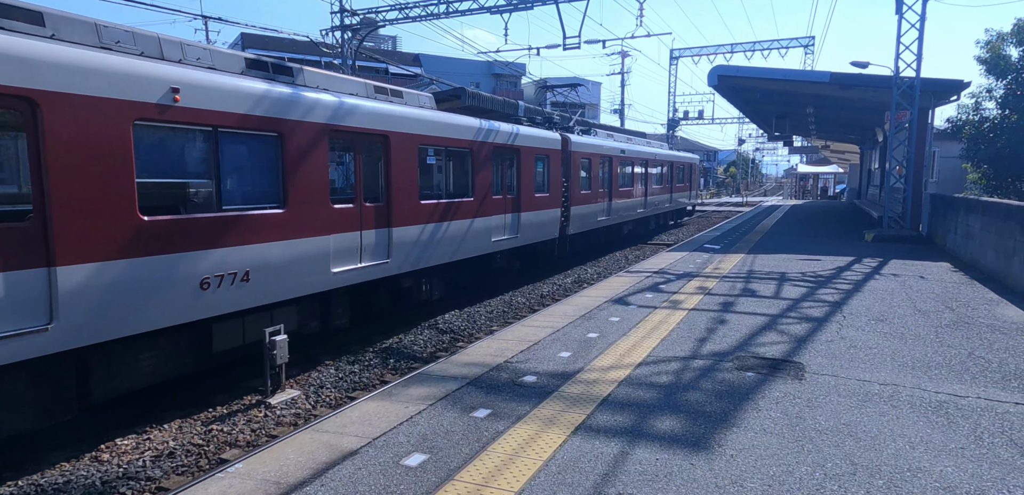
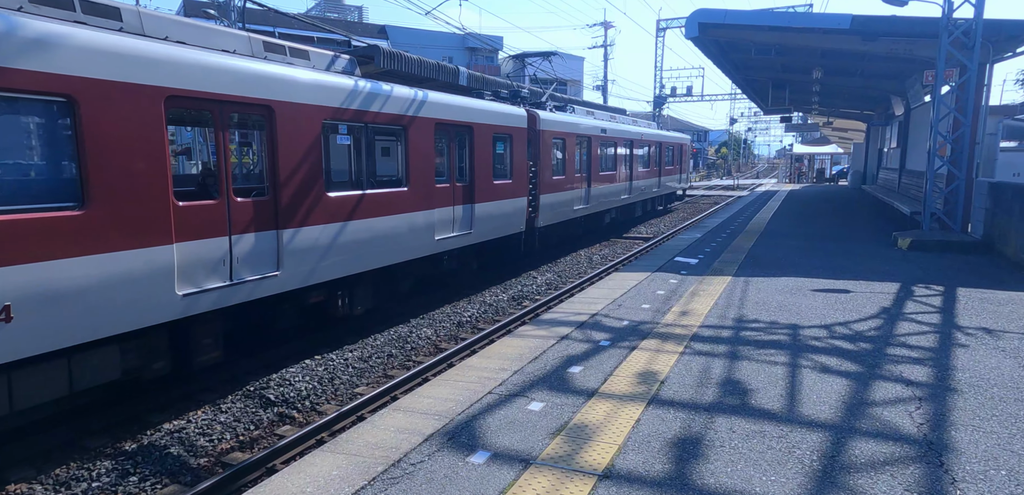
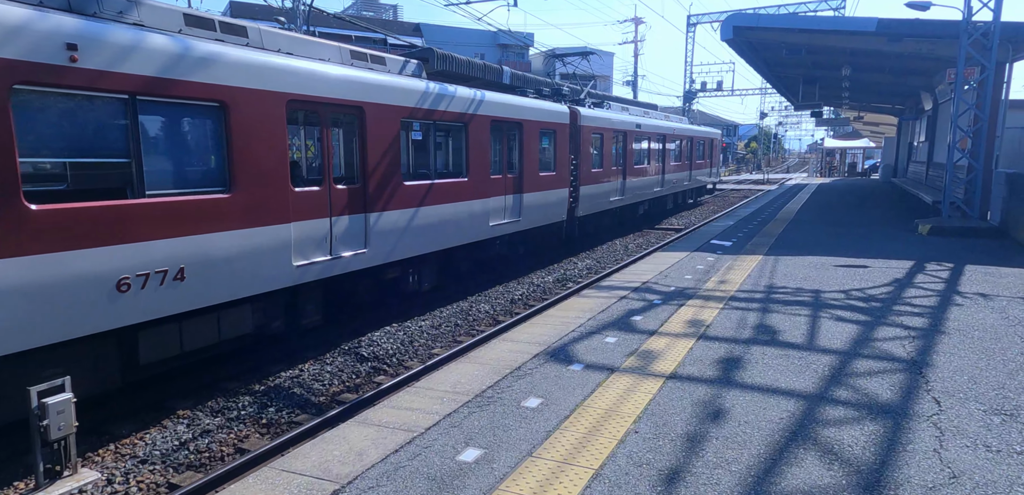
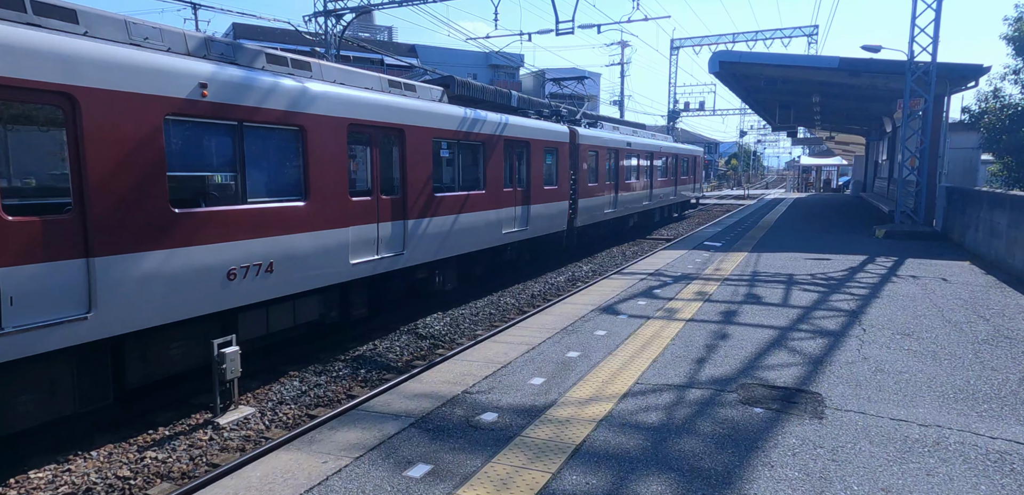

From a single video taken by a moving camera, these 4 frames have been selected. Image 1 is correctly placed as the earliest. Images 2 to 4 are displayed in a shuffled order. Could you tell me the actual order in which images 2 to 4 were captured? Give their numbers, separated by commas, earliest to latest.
4, 3, 2
